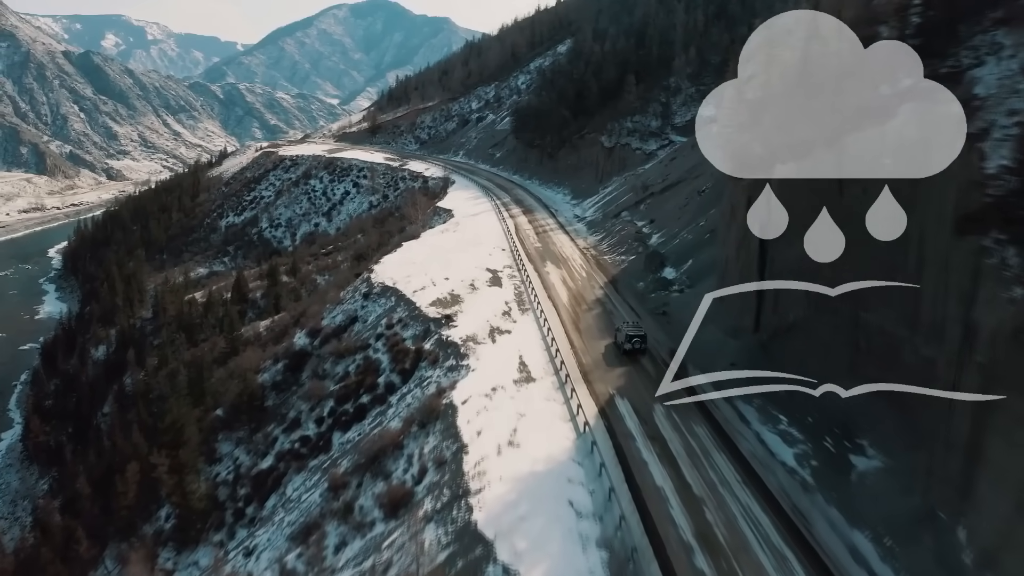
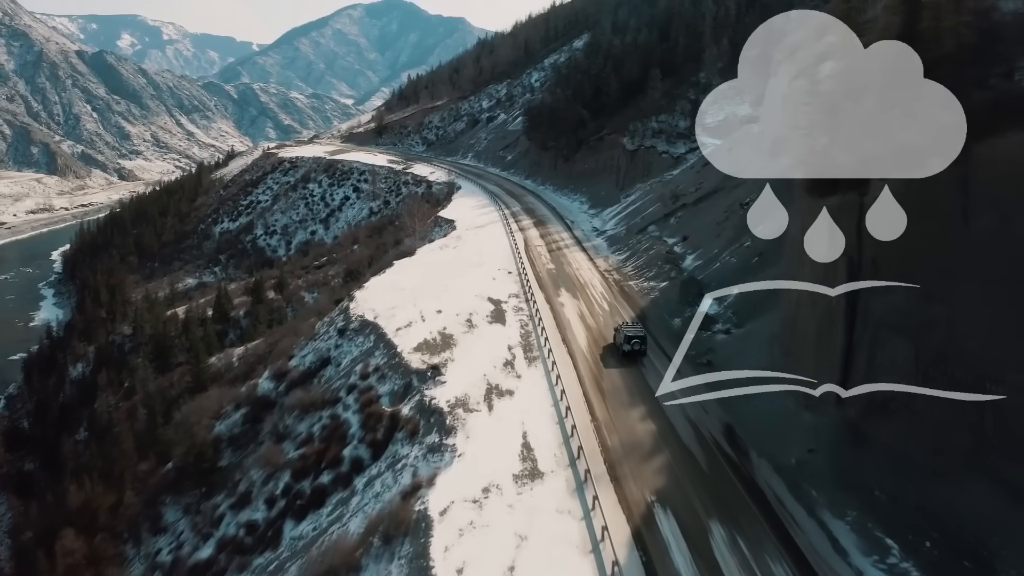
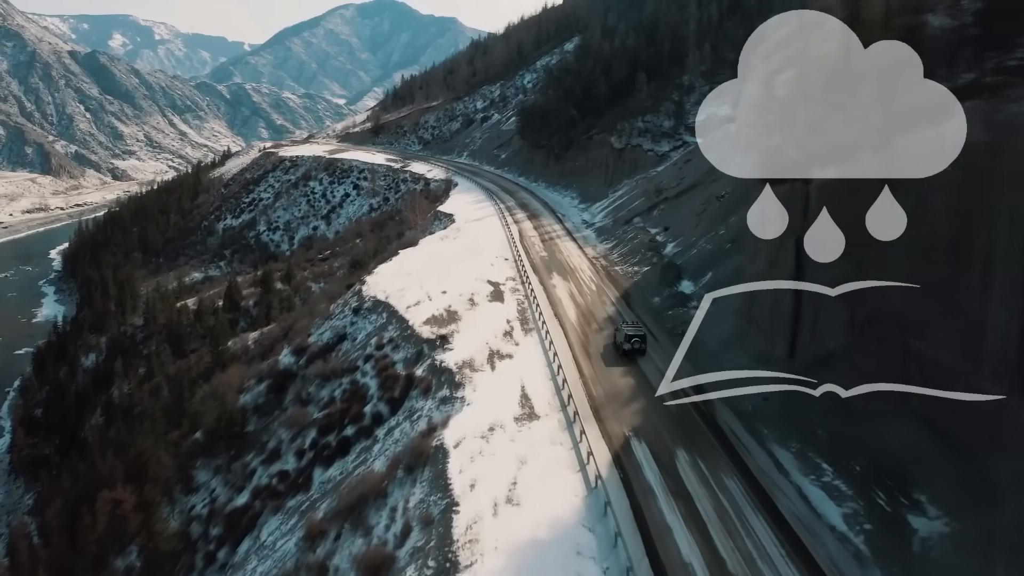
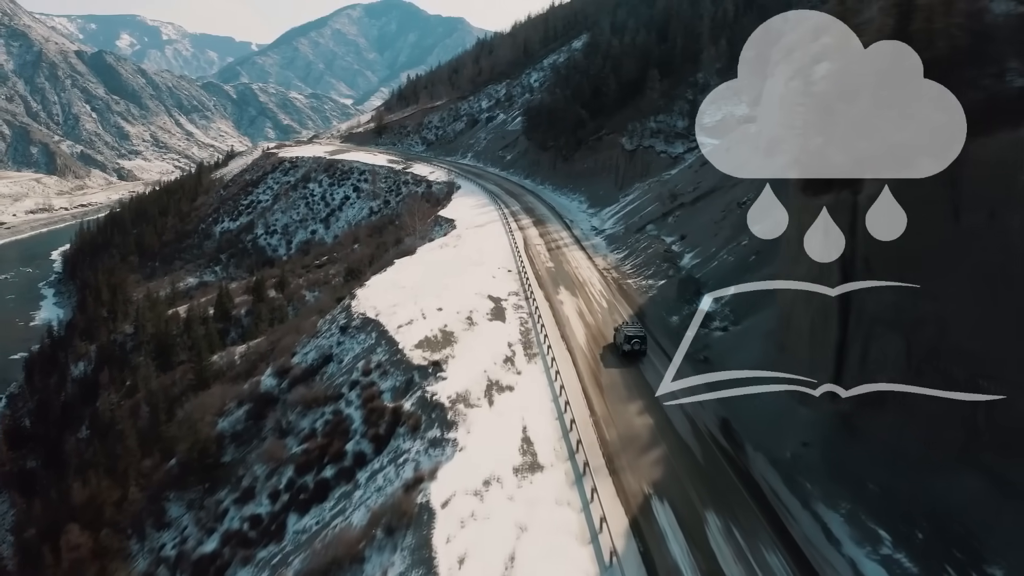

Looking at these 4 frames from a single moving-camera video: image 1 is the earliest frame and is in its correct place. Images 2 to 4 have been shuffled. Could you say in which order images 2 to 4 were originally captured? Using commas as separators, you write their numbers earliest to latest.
3, 4, 2
